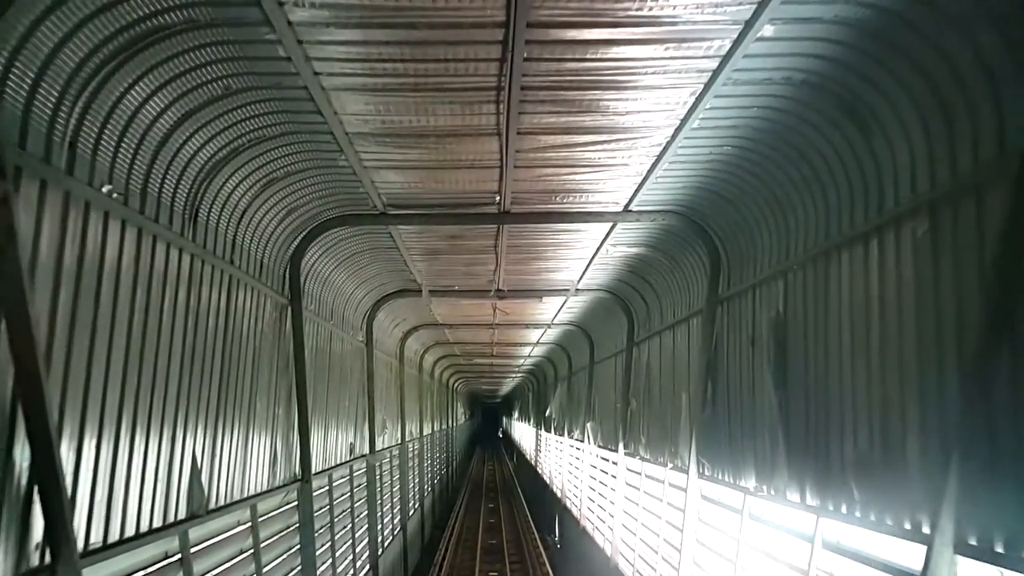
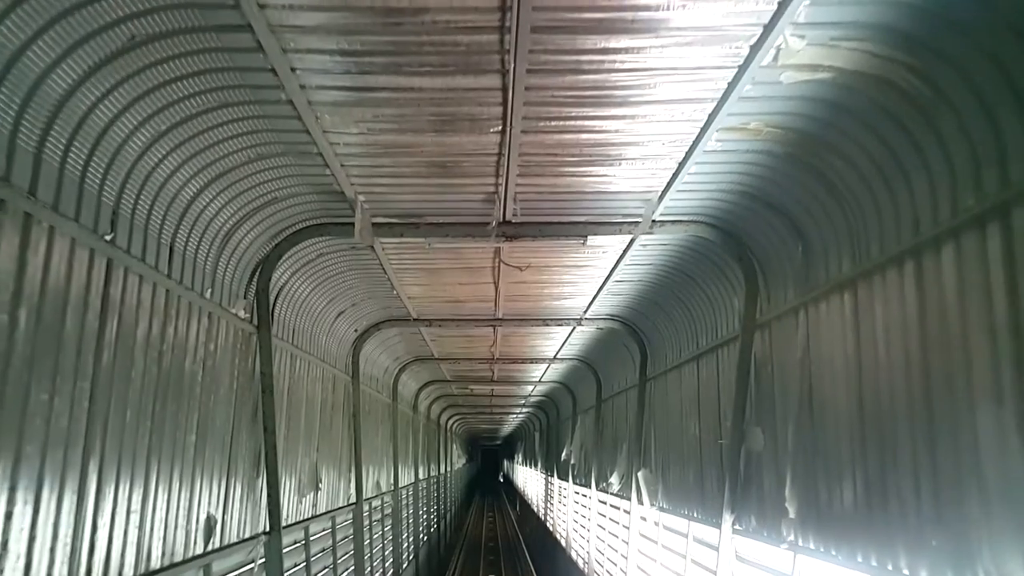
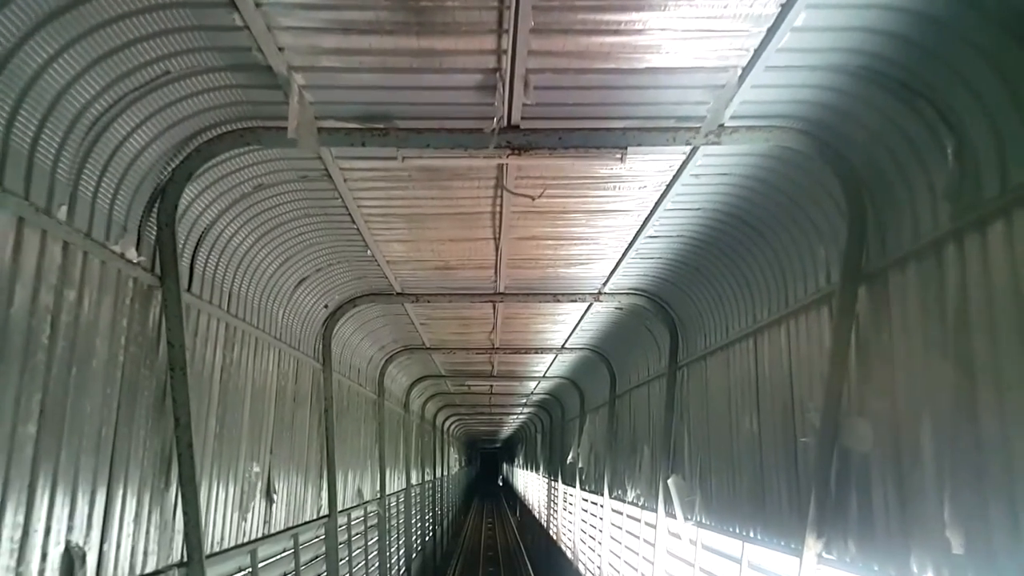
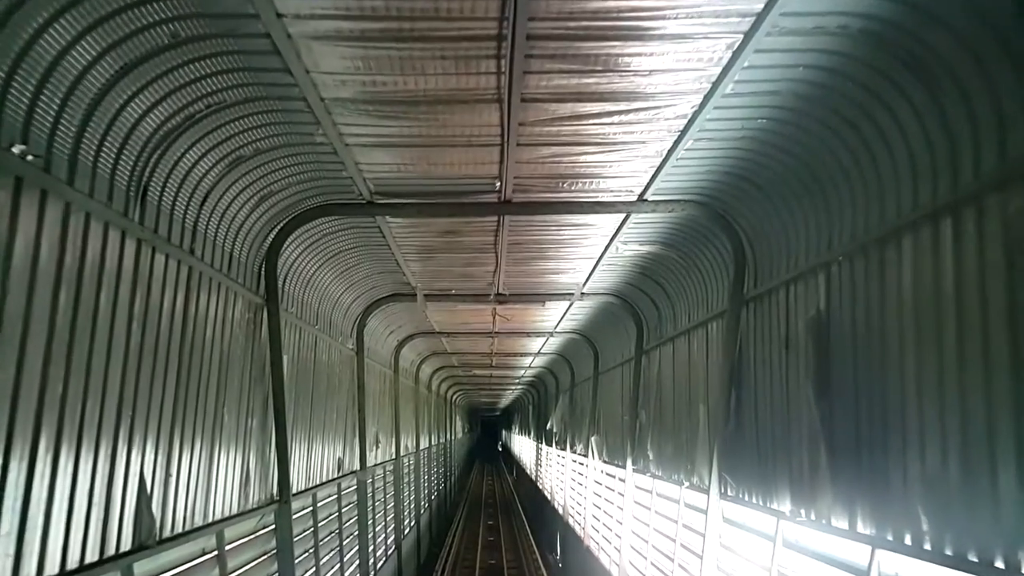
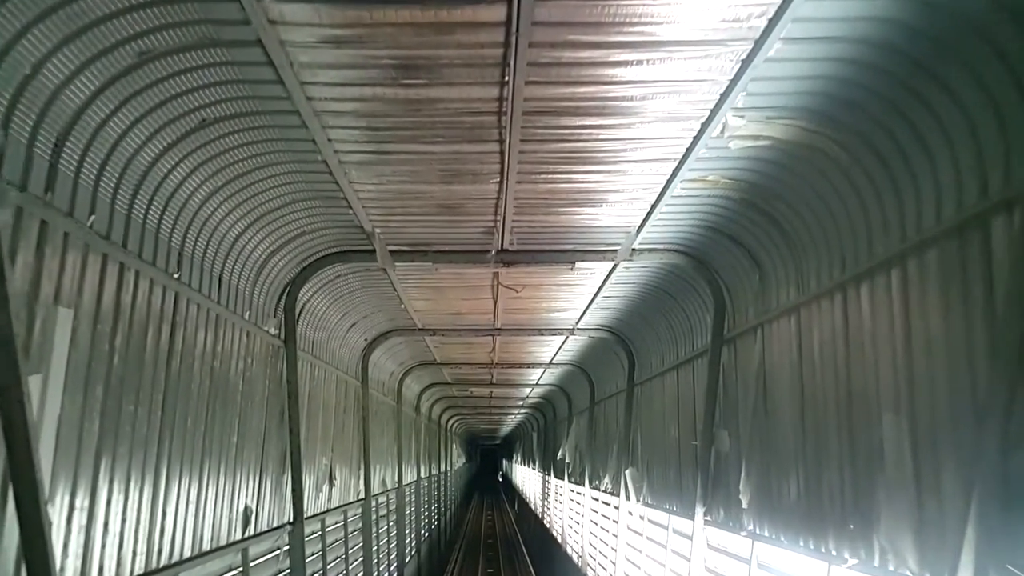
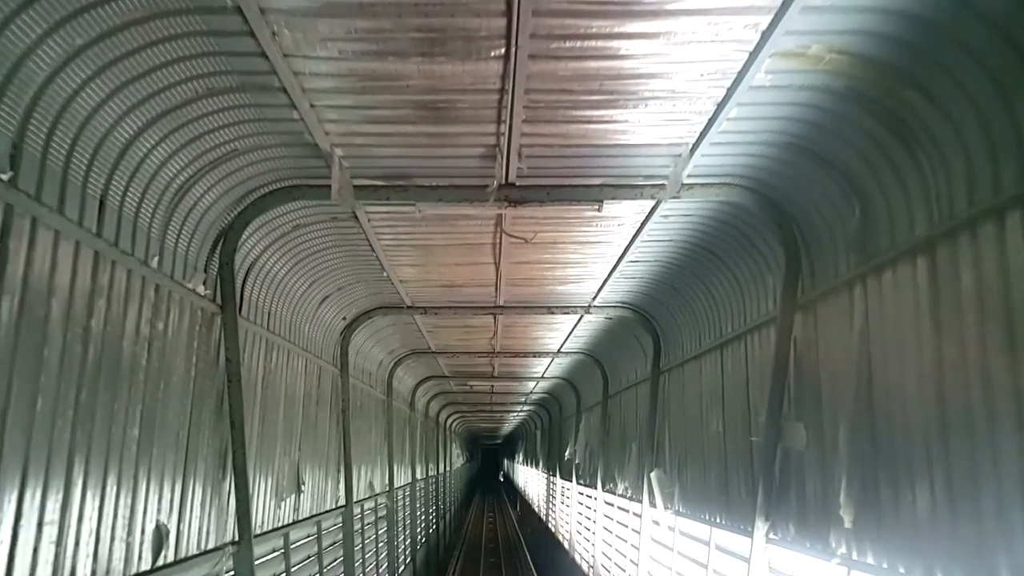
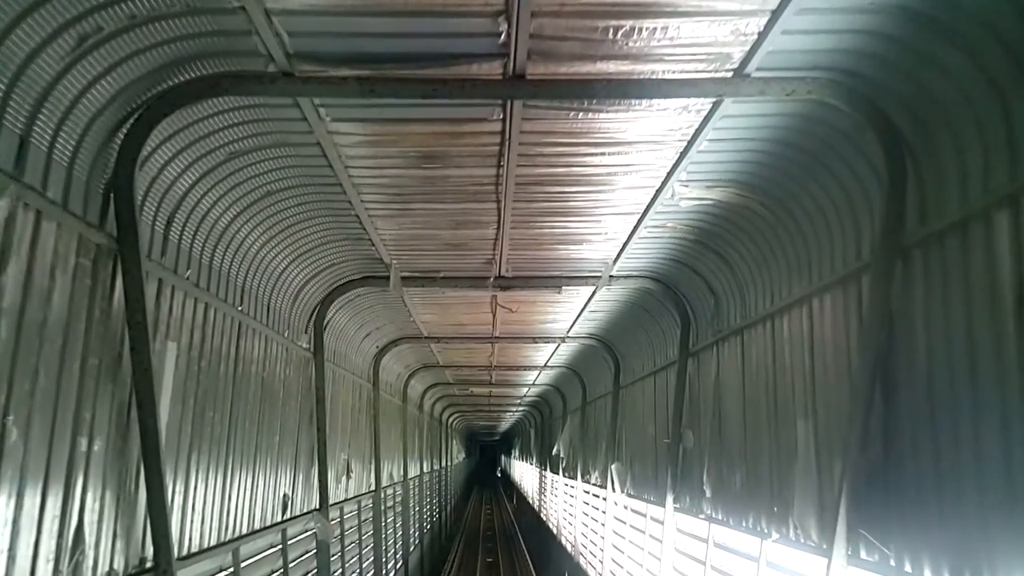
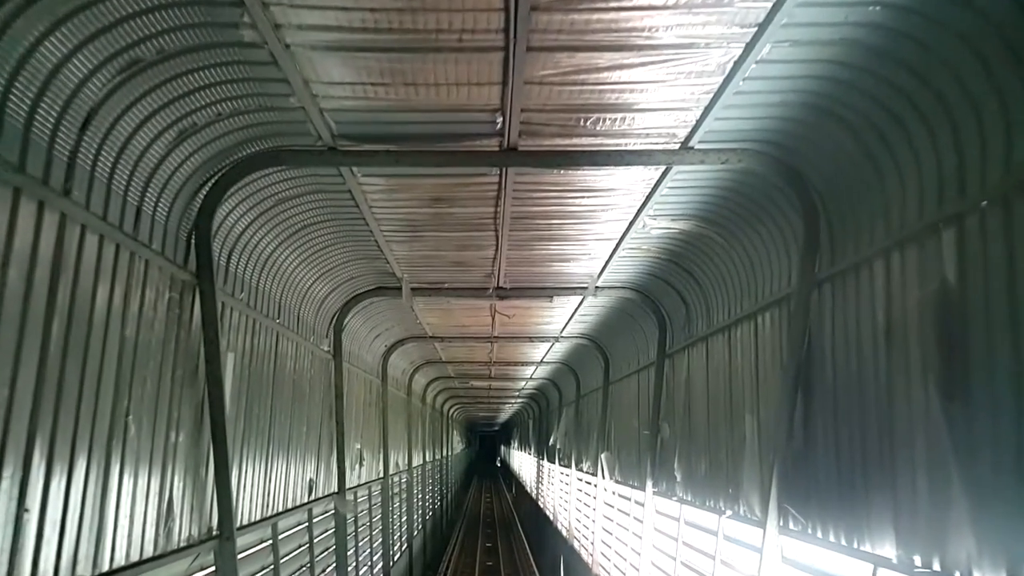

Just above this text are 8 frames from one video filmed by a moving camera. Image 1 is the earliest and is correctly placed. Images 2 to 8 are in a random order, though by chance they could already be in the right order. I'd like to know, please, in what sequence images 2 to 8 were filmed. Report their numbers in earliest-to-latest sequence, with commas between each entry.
4, 8, 7, 5, 2, 6, 3
